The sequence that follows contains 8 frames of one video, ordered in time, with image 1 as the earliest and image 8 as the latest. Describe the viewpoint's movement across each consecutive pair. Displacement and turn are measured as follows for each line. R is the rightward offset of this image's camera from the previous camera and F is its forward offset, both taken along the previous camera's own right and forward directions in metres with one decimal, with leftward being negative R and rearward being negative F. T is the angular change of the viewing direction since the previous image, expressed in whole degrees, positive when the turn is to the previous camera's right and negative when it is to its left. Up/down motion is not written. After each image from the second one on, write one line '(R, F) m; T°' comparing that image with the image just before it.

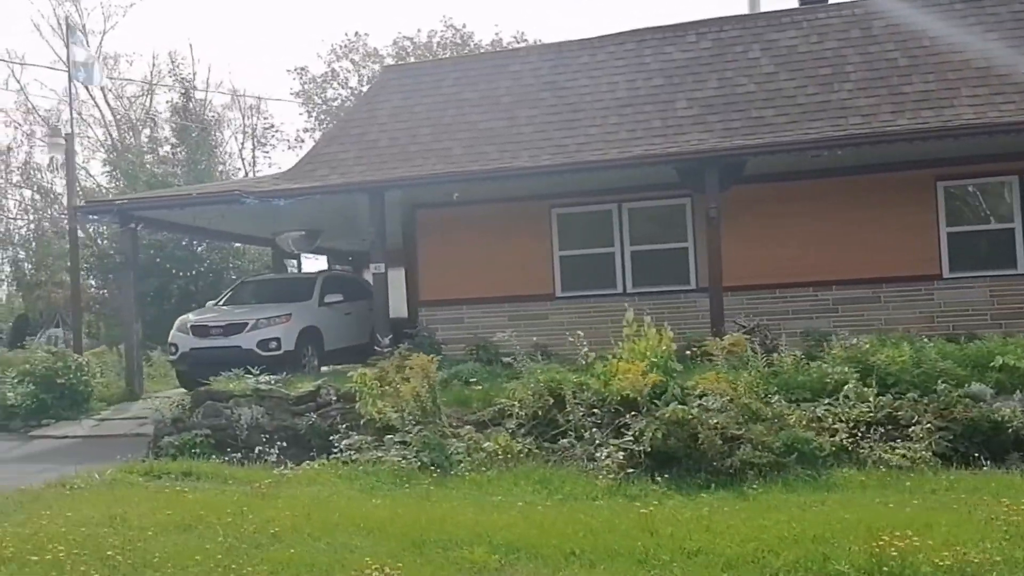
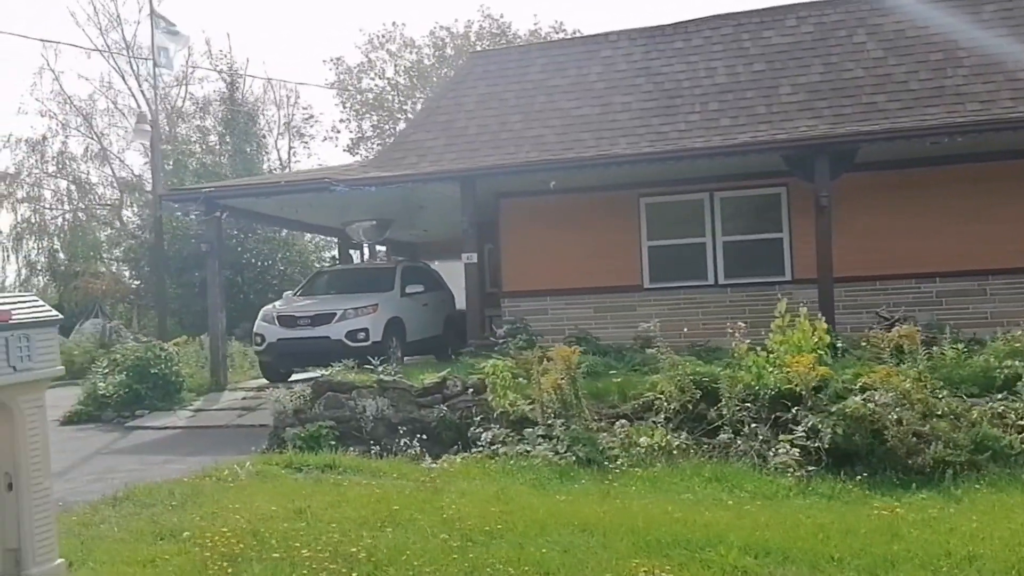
(-1.2, +0.3) m; -1°
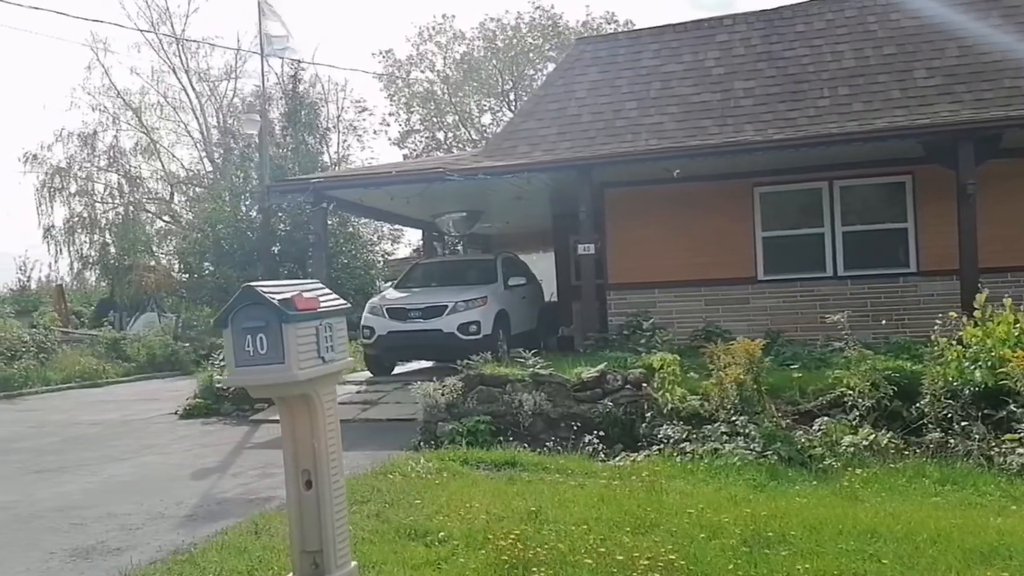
(-1.4, +0.3) m; -2°
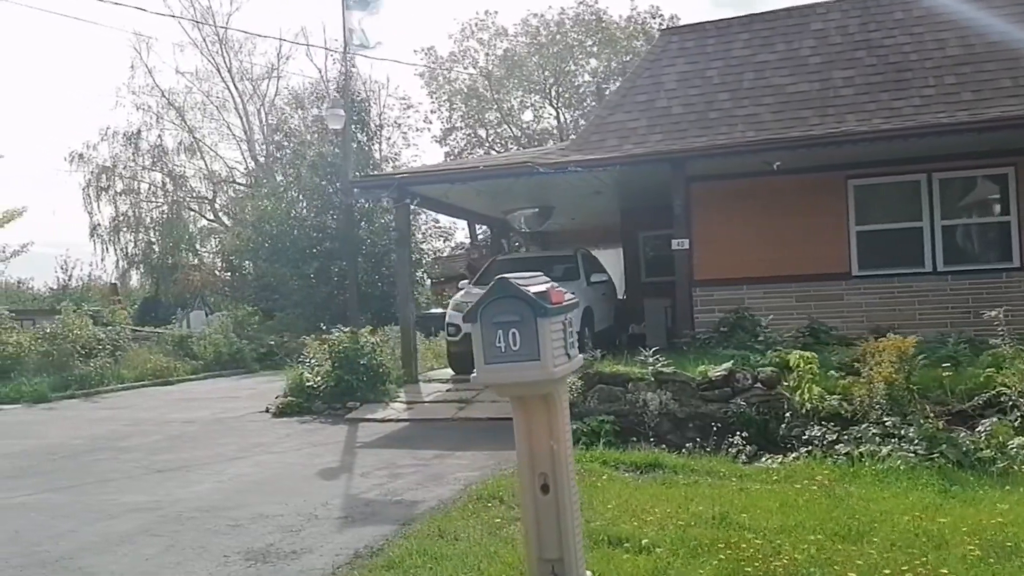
(-0.9, +0.2) m; -2°
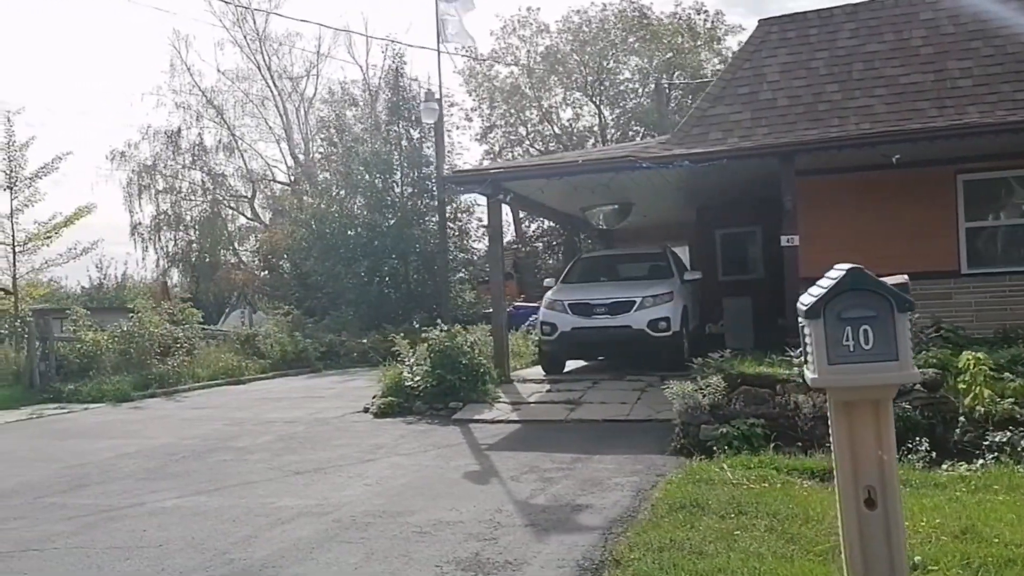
(-1.1, +0.3) m; -1°
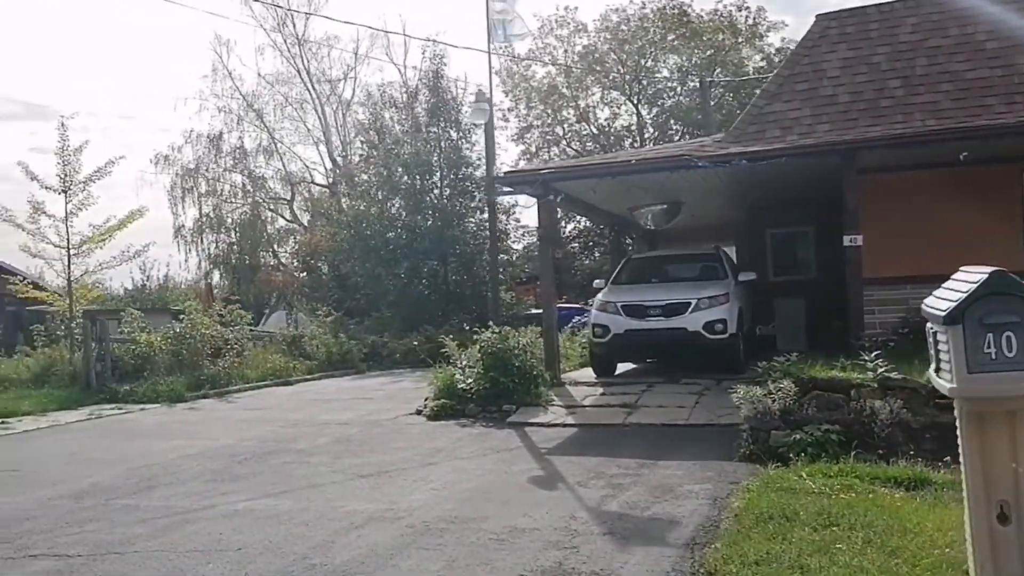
(-0.3, +0.1) m; -2°
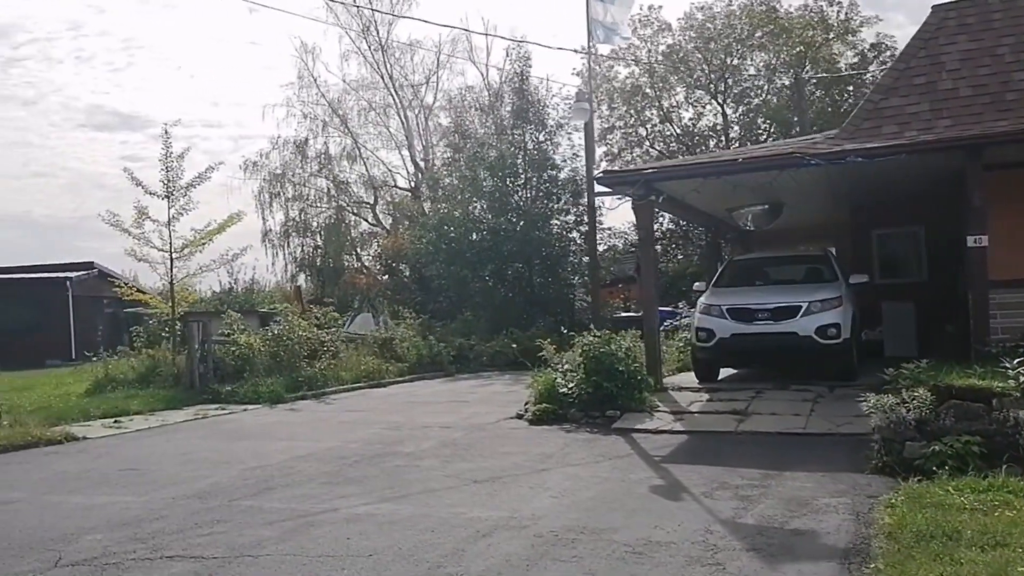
(-0.4, +0.2) m; -5°
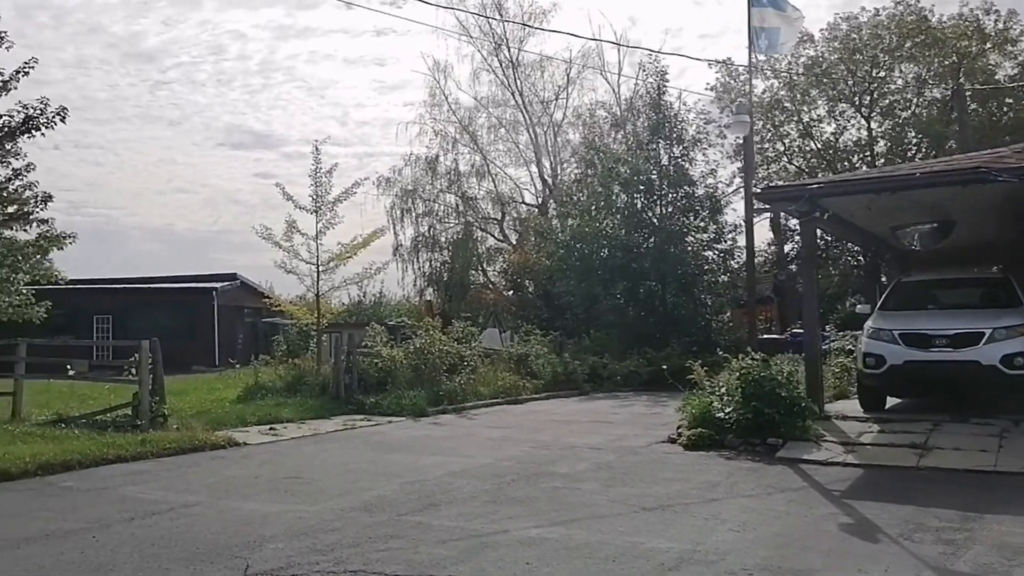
(-0.5, +0.2) m; -8°
